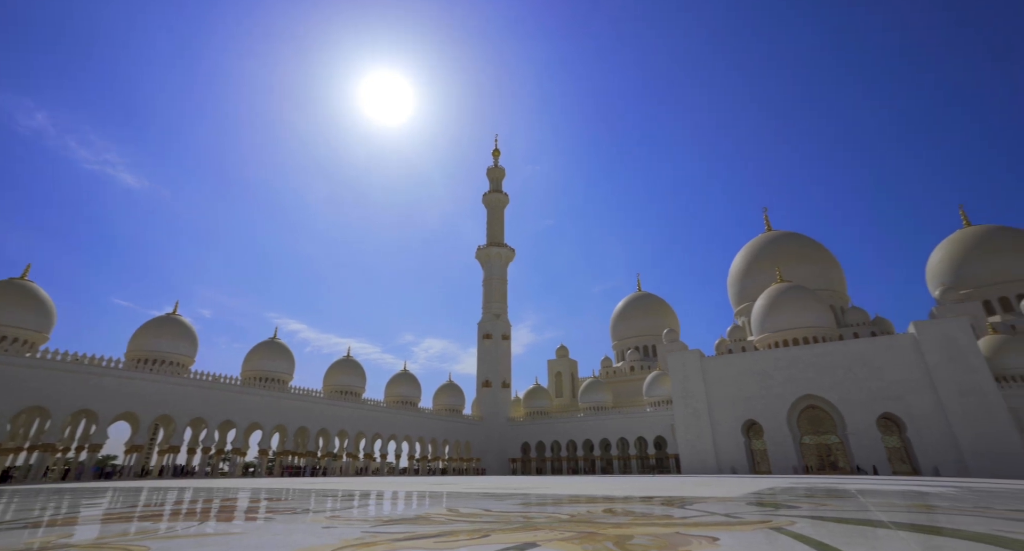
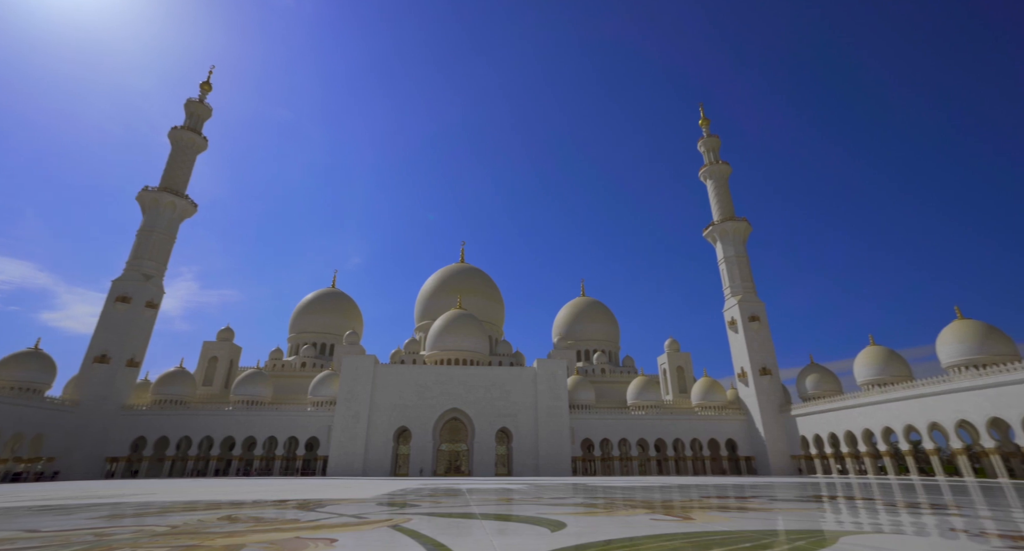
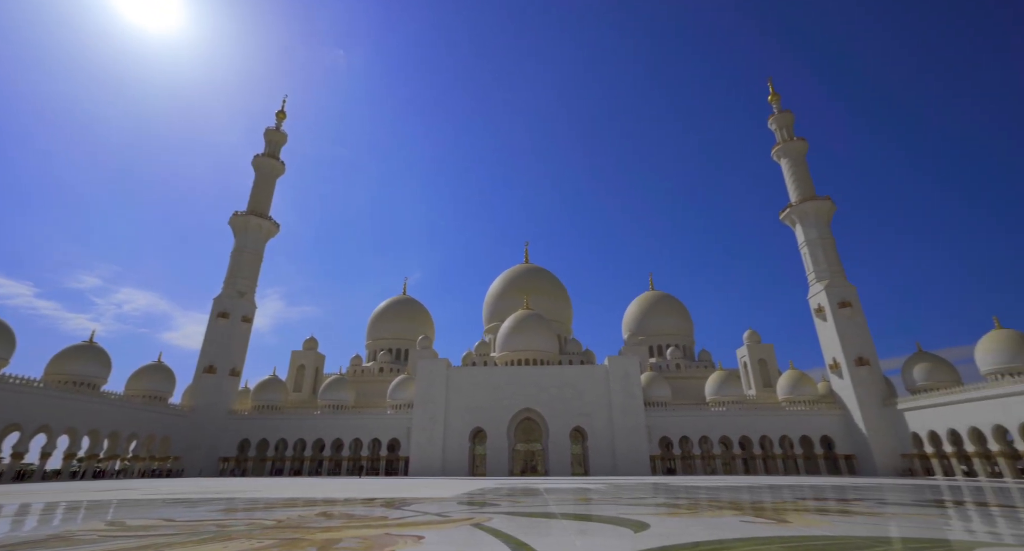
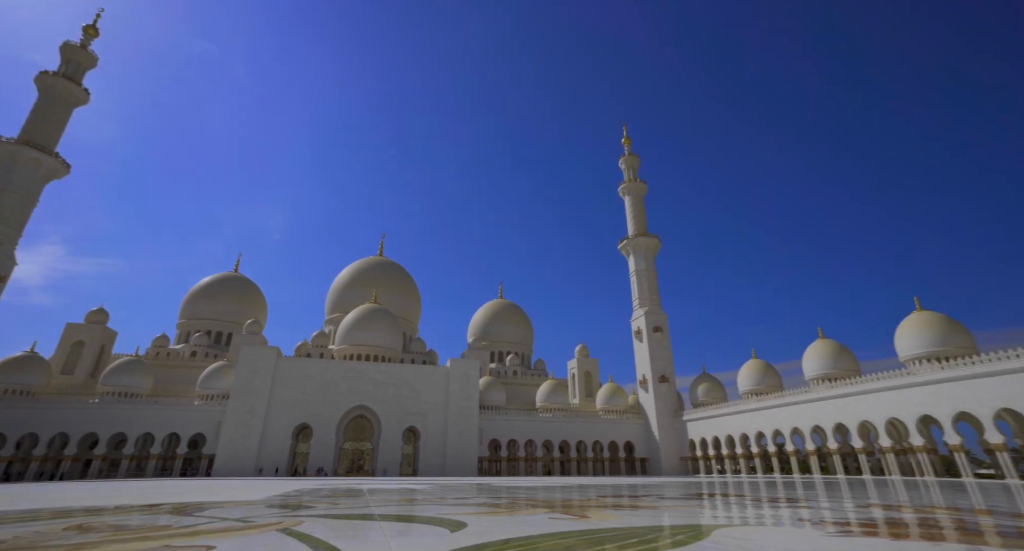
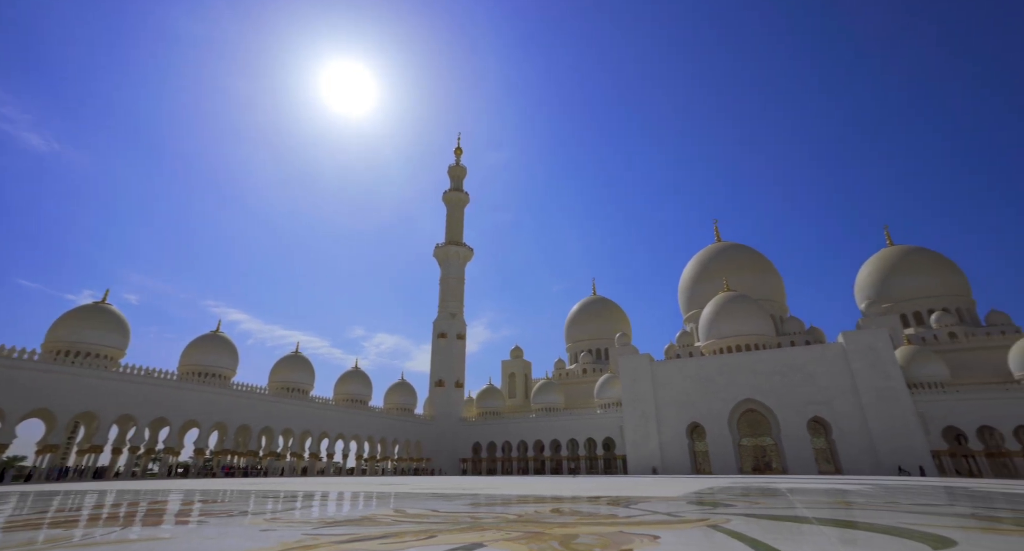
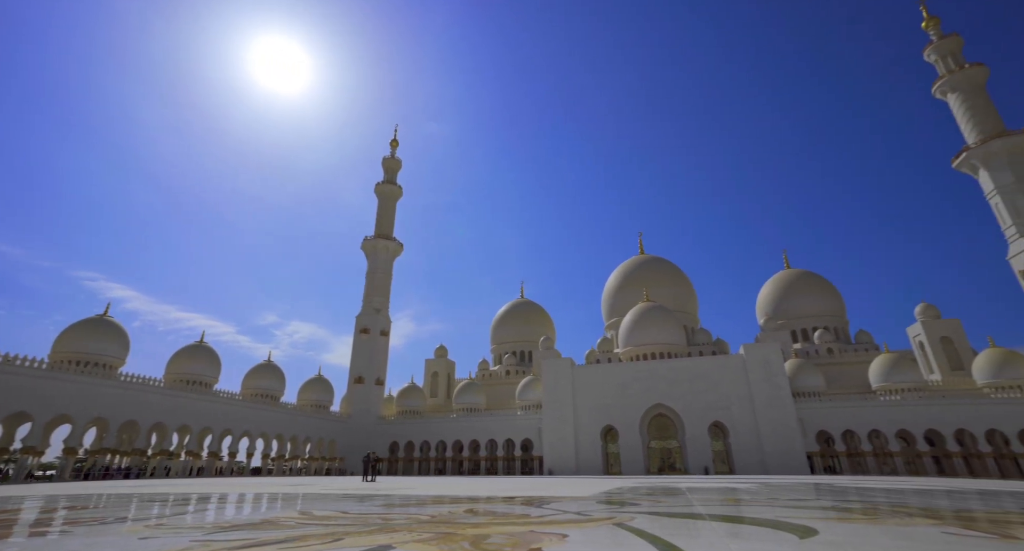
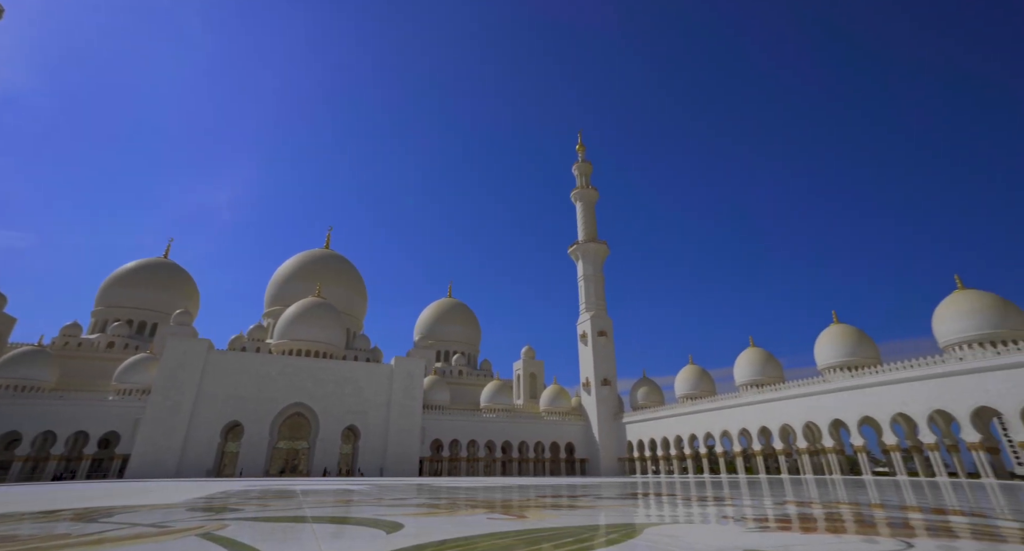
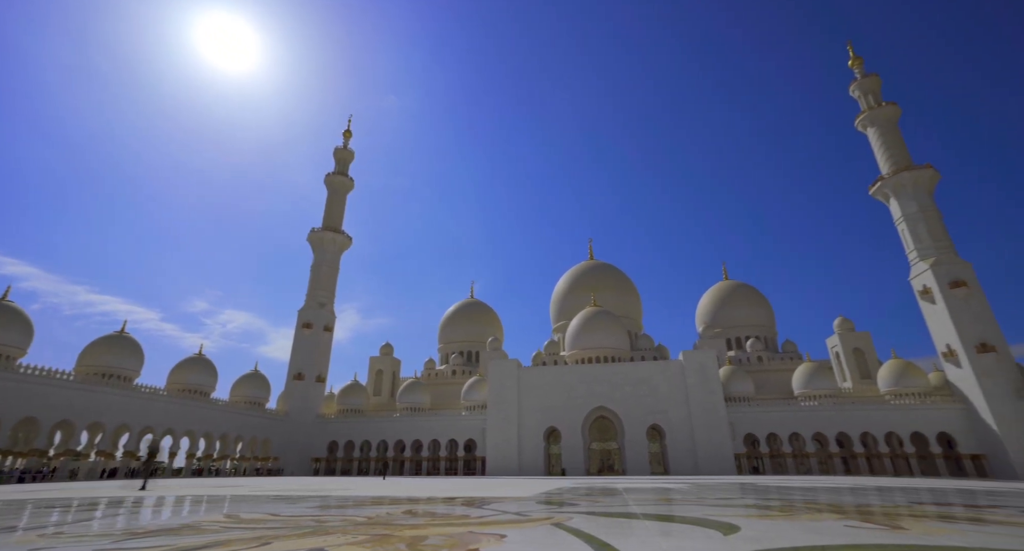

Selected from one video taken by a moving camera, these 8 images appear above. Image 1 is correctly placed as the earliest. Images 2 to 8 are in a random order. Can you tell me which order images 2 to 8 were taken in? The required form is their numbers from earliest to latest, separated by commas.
5, 6, 8, 3, 2, 4, 7
